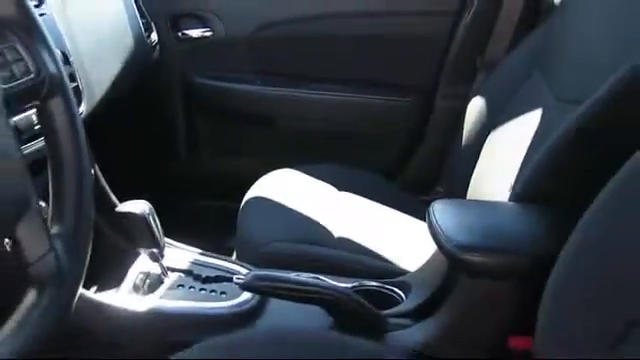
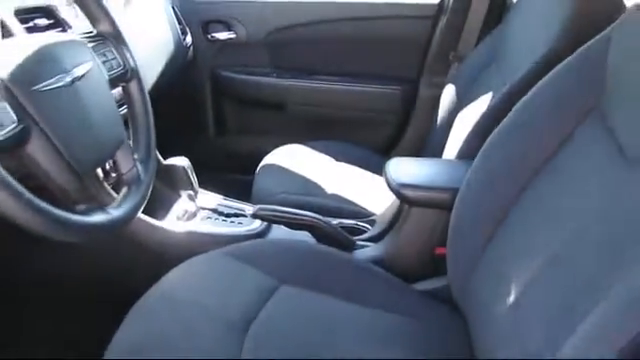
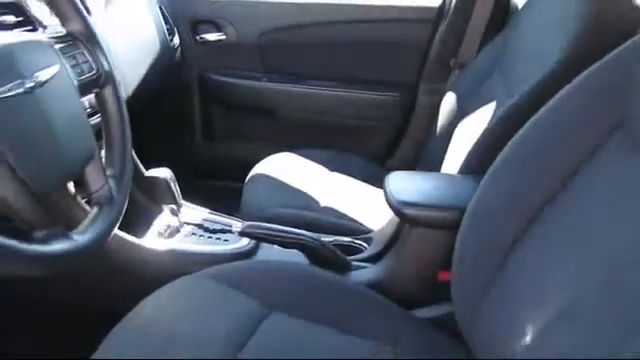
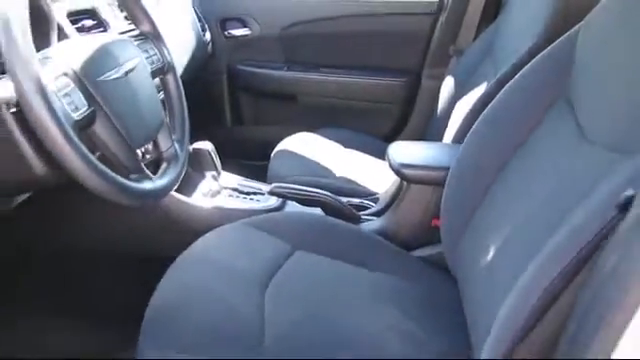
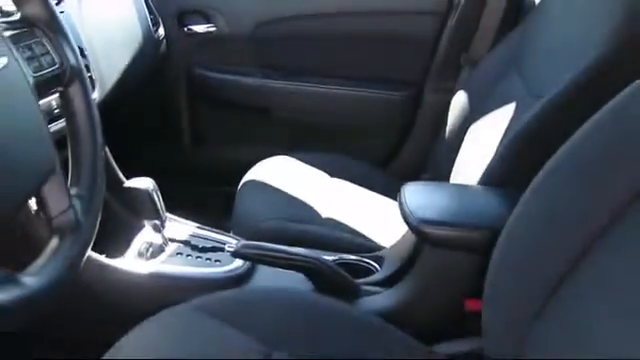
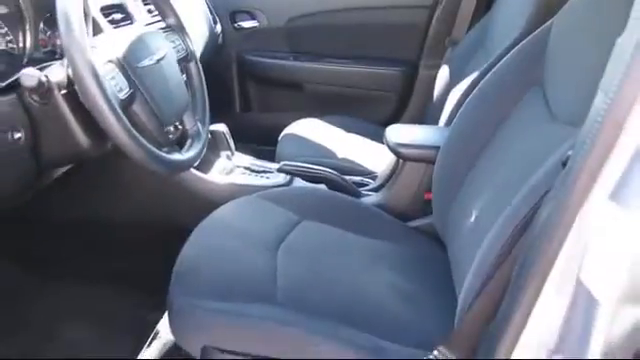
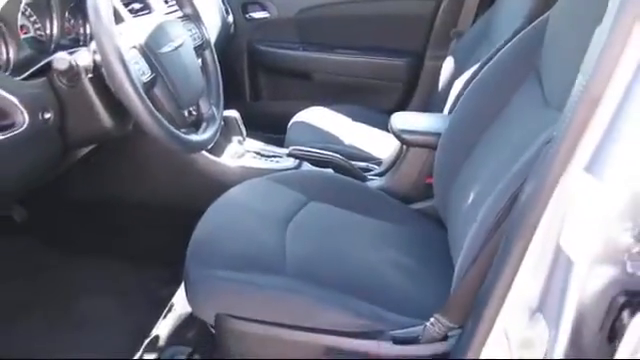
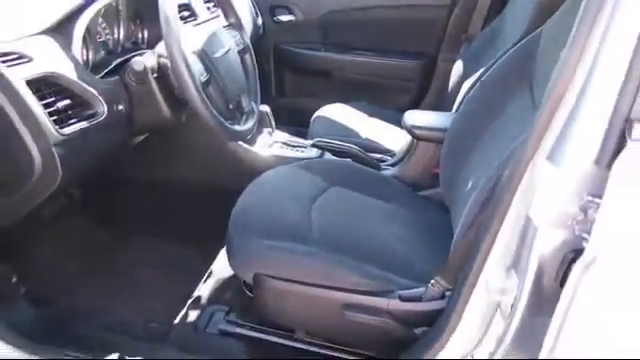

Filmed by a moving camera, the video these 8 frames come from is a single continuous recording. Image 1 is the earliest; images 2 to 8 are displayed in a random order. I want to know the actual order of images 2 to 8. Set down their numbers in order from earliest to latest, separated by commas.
5, 3, 2, 4, 6, 7, 8
